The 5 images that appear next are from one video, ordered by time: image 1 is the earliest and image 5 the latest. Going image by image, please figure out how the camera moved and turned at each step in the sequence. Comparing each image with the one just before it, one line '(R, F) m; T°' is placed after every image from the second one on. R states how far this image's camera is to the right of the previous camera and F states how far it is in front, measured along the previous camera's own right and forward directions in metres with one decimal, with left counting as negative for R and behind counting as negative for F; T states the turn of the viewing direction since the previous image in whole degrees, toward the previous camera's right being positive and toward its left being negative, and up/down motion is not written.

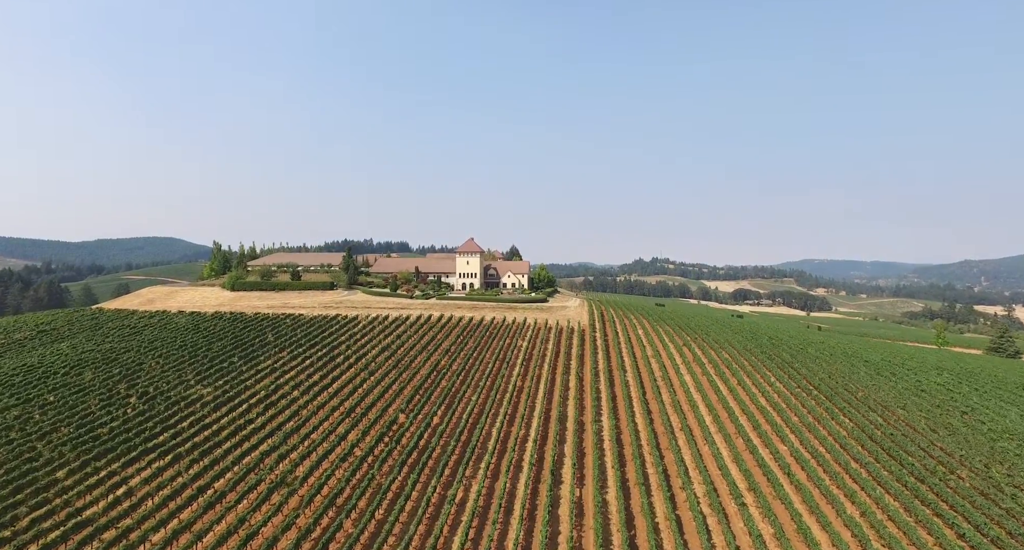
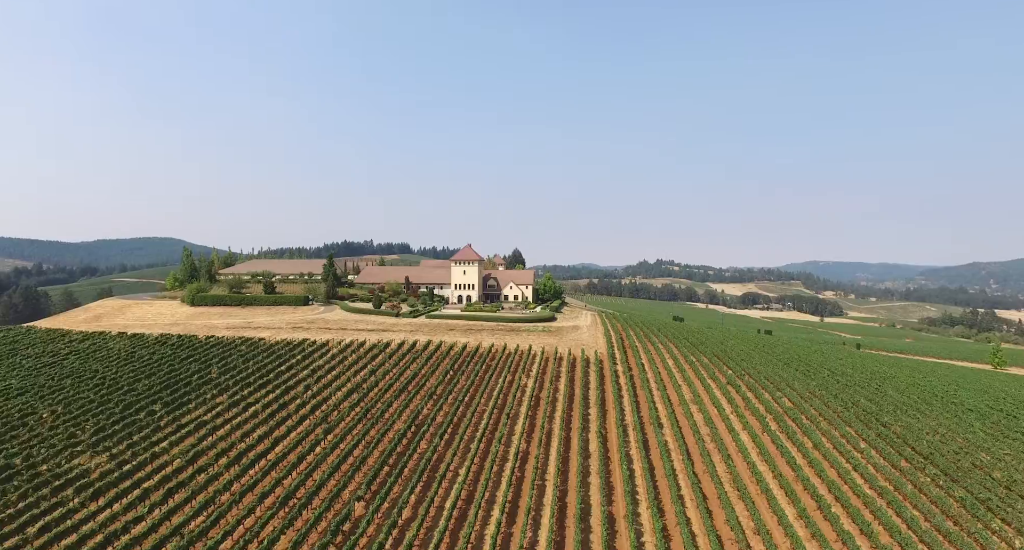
(0.0, +8.9) m; 0°
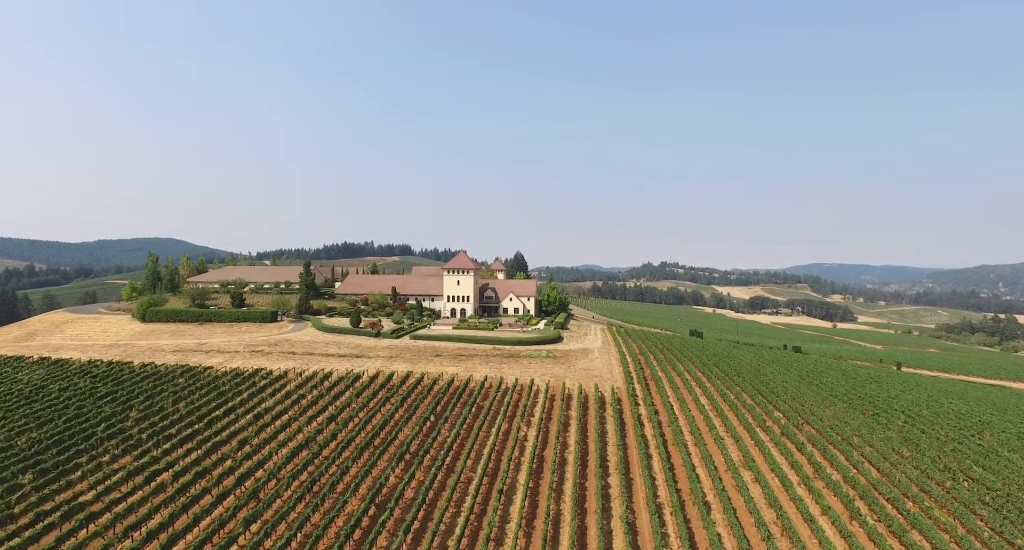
(+0.3, +7.8) m; 0°
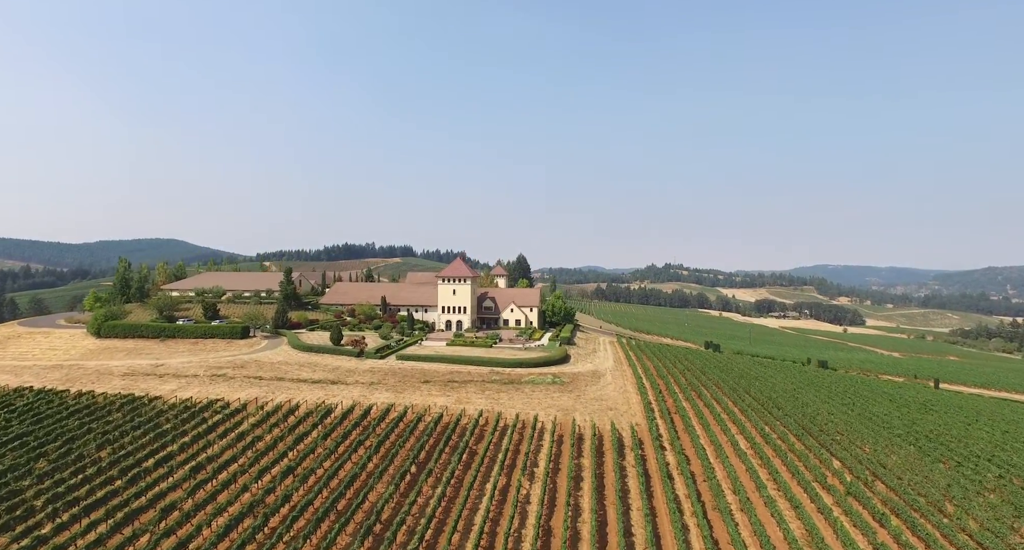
(+0.2, +5.6) m; 0°
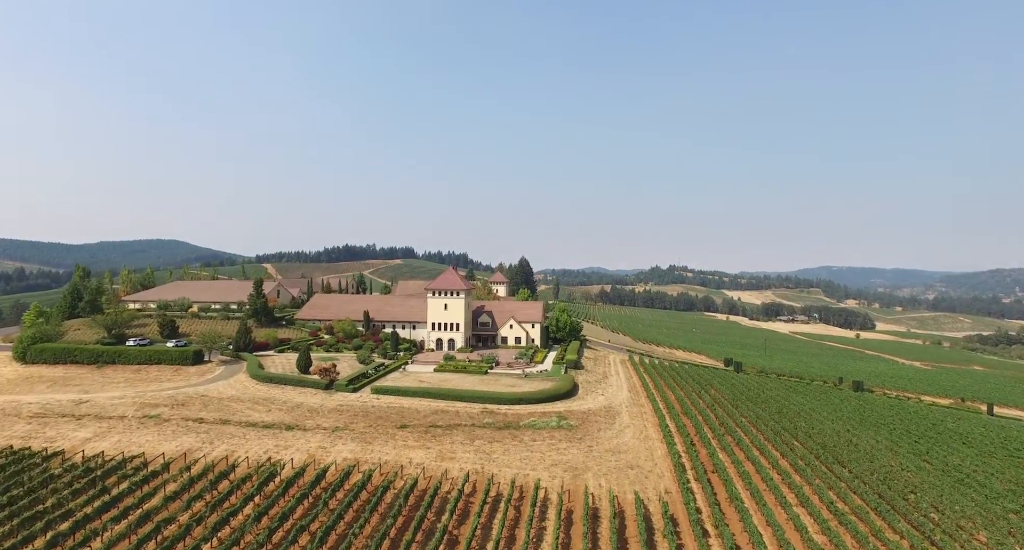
(+0.3, +6.7) m; 0°
